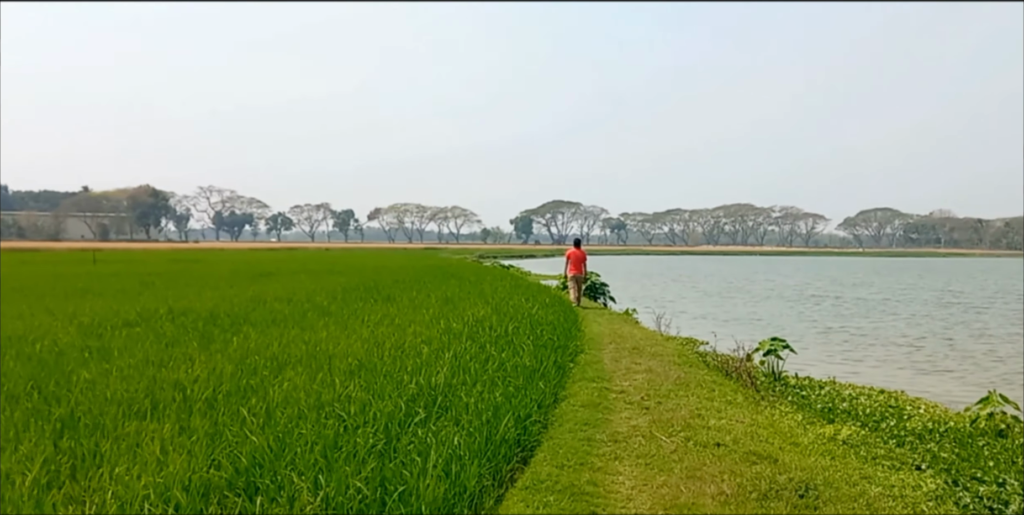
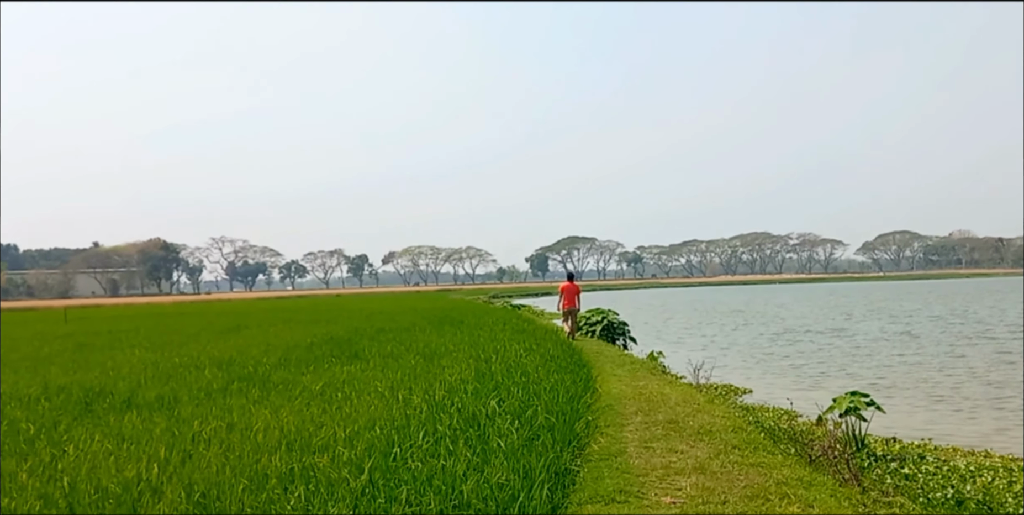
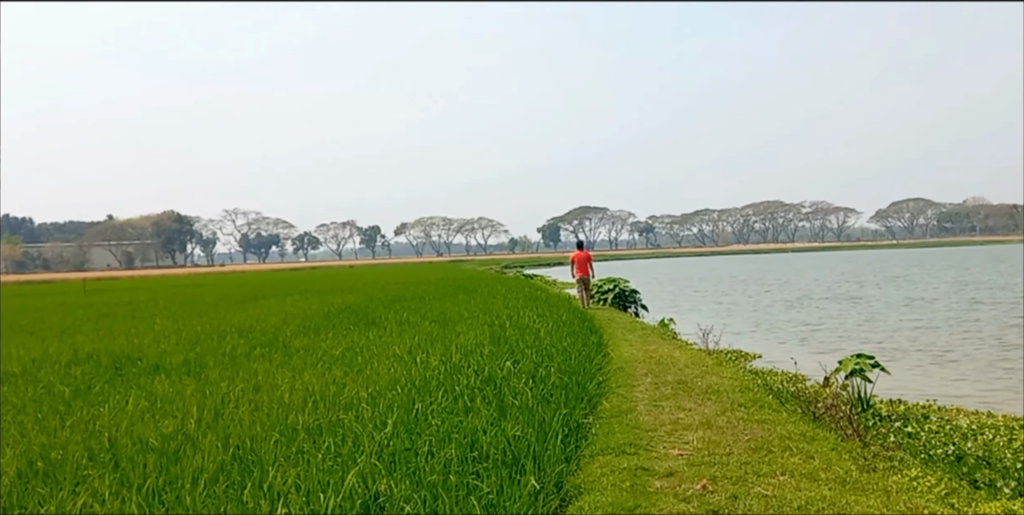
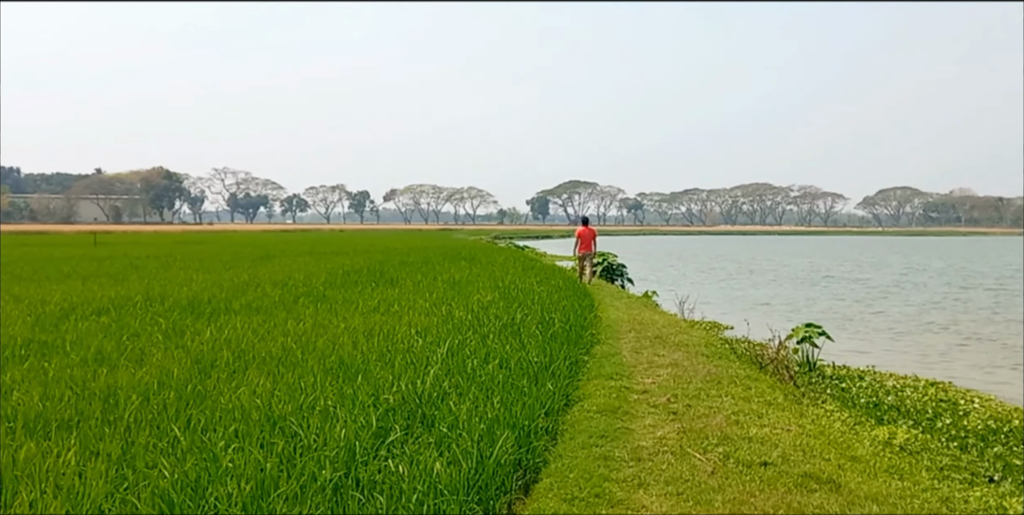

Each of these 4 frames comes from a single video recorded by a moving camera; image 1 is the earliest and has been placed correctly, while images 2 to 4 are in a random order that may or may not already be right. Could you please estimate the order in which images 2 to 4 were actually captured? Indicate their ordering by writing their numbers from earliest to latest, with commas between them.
4, 3, 2
